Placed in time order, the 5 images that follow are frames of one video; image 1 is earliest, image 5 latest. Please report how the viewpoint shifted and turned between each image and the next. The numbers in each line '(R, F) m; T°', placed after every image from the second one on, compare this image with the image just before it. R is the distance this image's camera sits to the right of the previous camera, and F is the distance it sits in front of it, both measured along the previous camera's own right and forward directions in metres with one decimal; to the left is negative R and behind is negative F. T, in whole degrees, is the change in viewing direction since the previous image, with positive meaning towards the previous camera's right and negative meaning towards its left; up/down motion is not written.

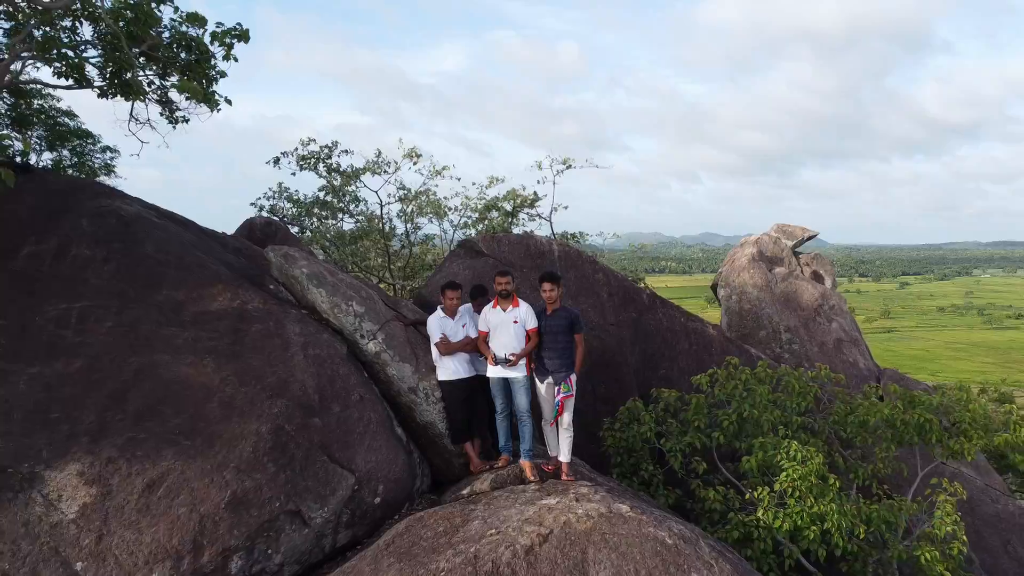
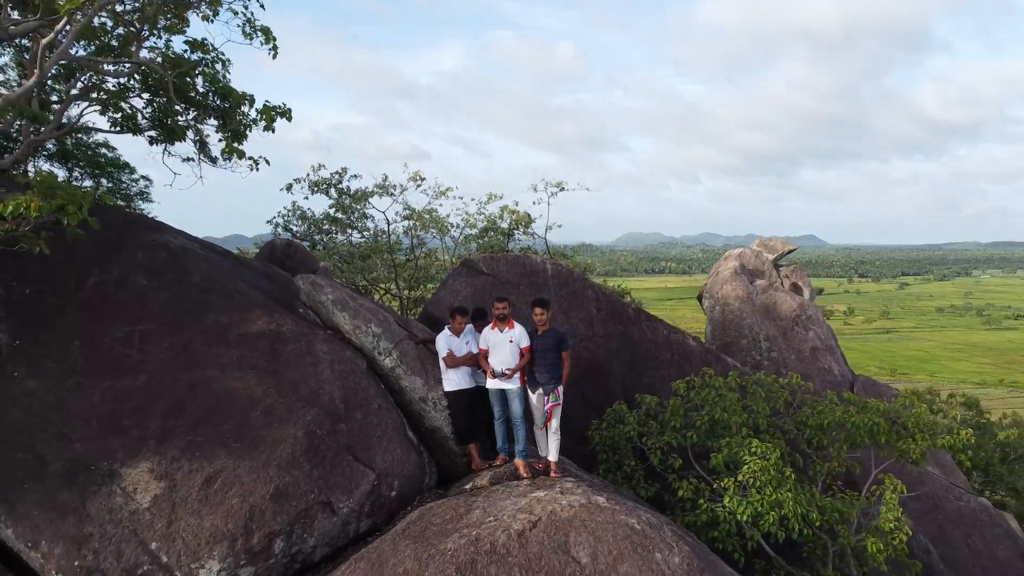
(0.0, -0.9) m; 0°
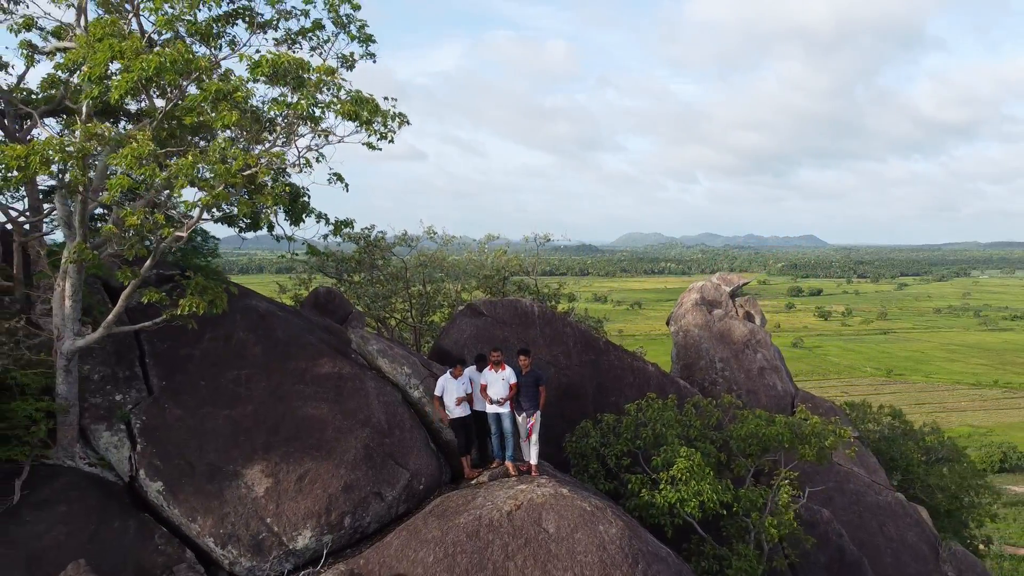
(+0.1, -2.6) m; 0°
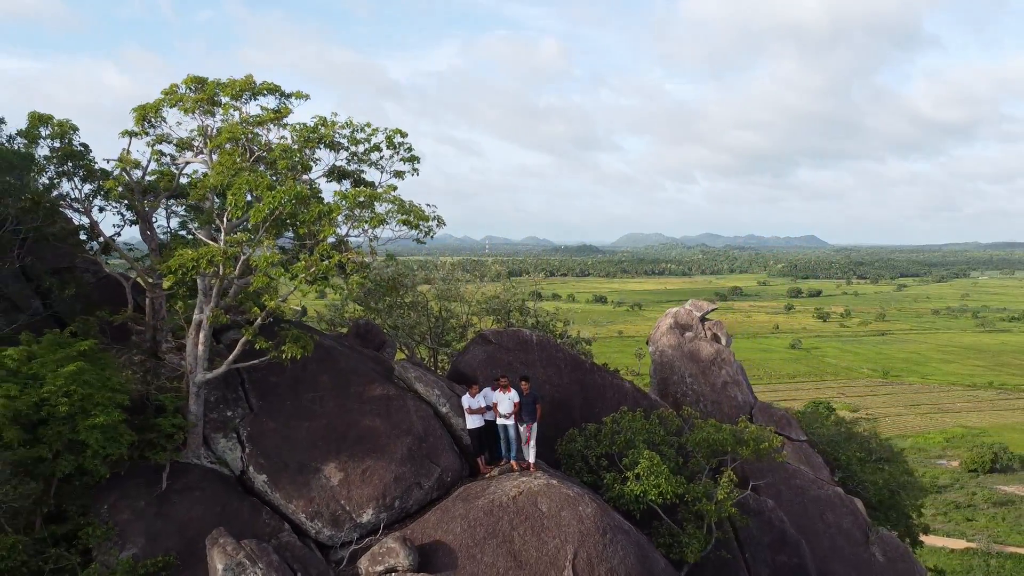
(-0.1, -3.0) m; 0°
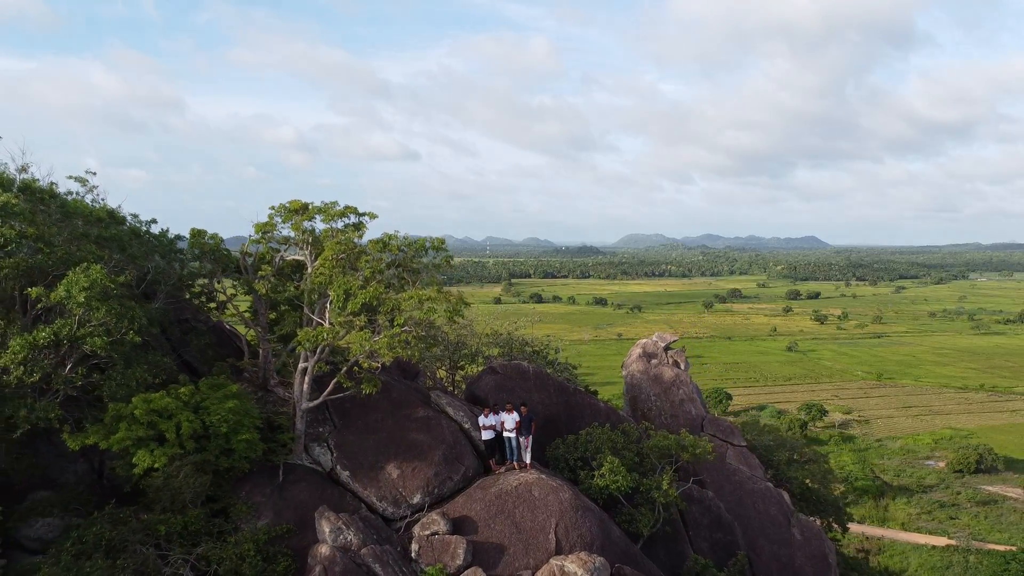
(0.0, -5.0) m; 0°
